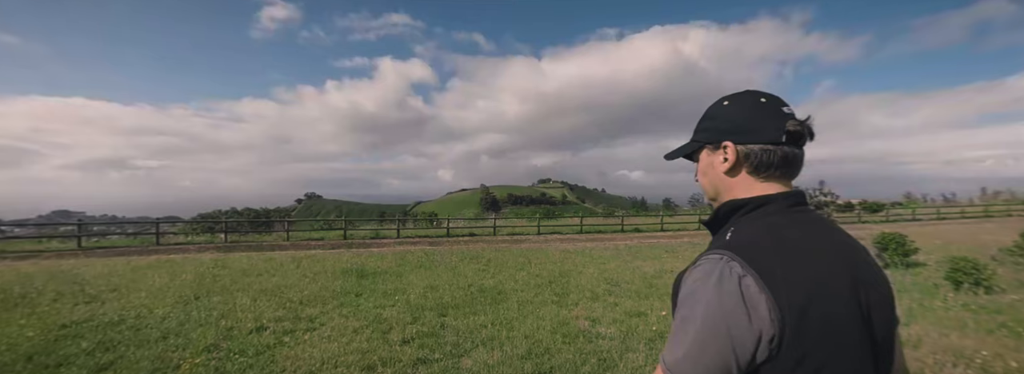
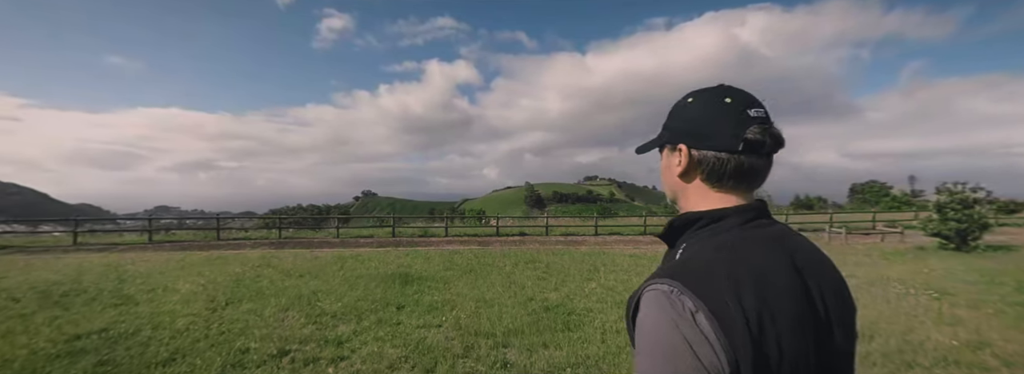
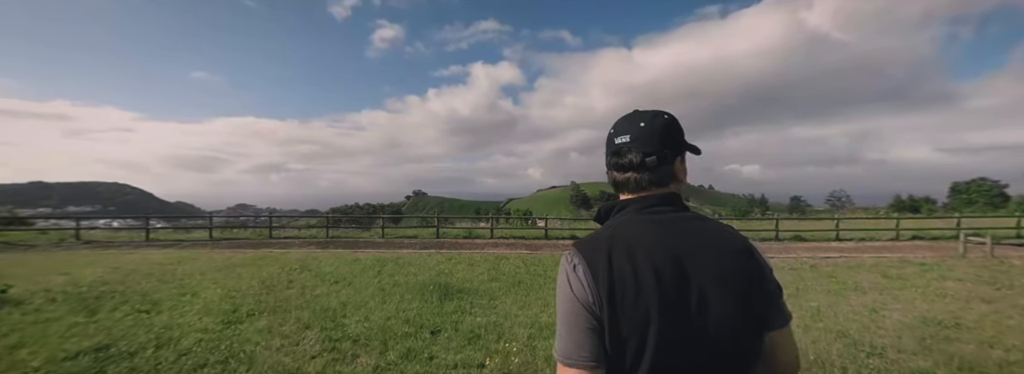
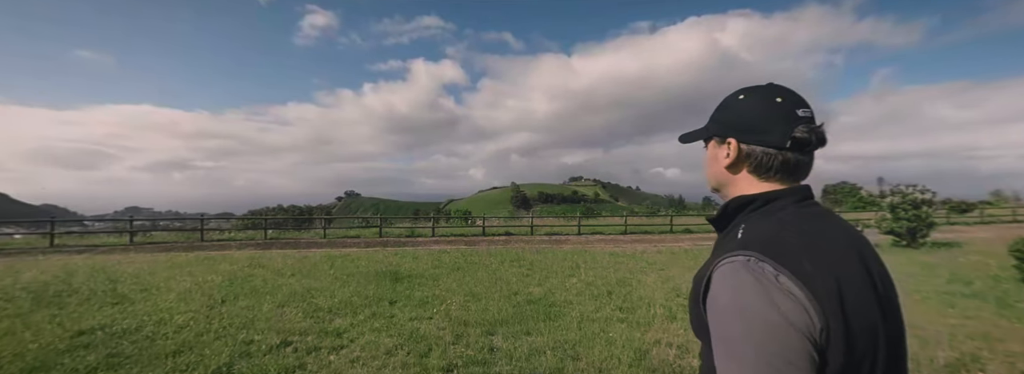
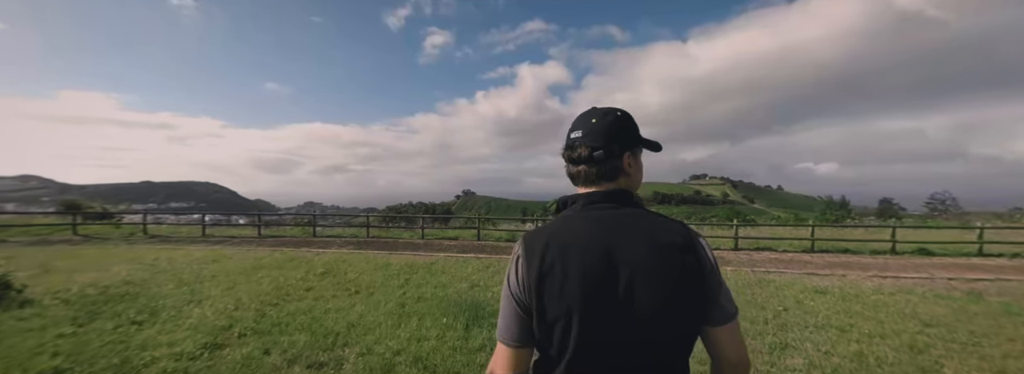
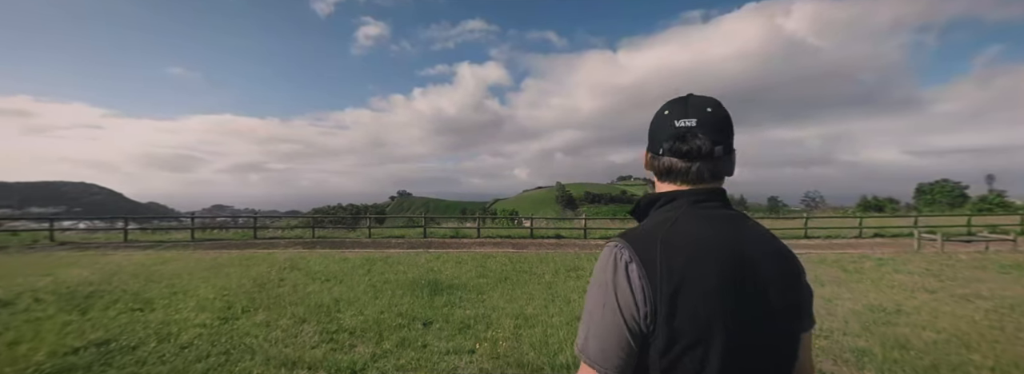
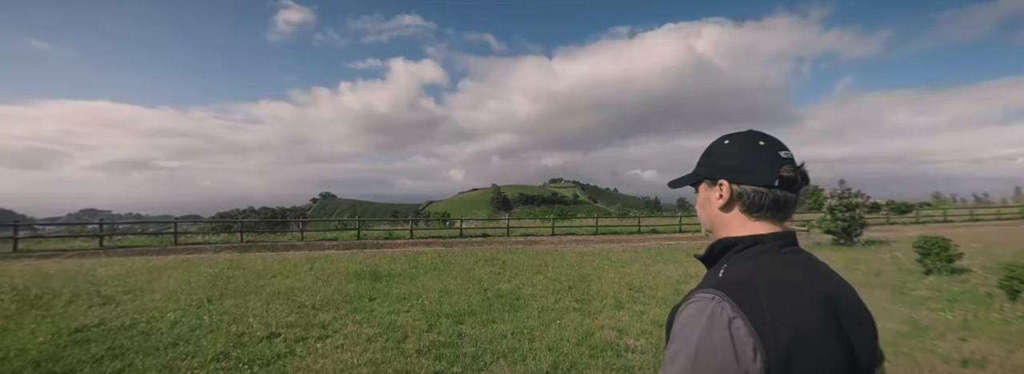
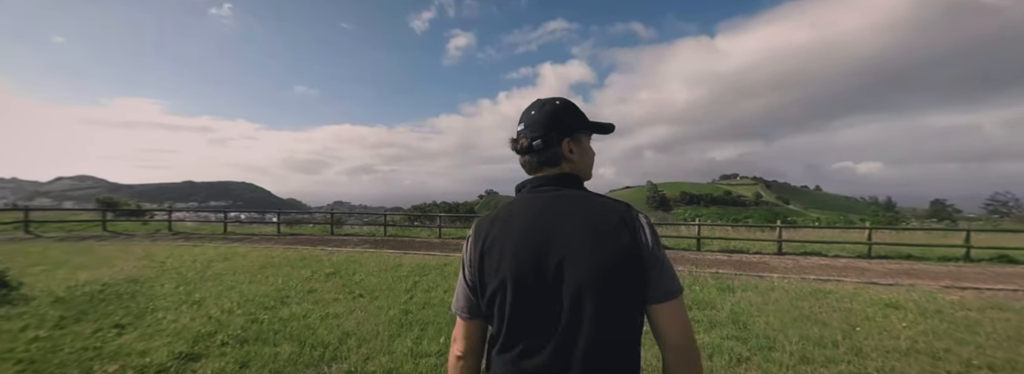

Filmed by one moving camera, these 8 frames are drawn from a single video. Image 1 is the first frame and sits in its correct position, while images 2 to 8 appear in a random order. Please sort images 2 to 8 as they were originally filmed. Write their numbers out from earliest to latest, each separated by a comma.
7, 4, 2, 6, 3, 5, 8
